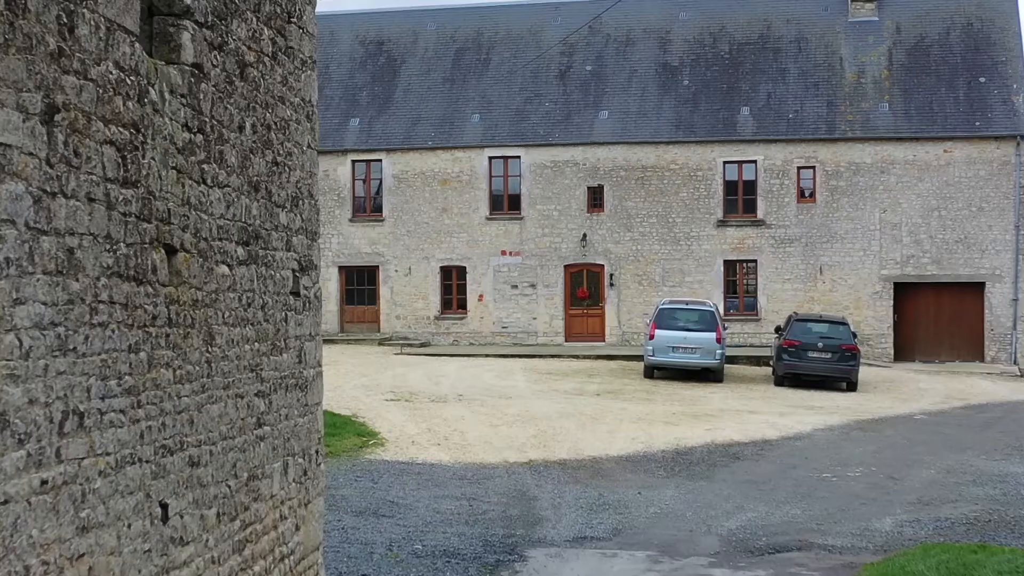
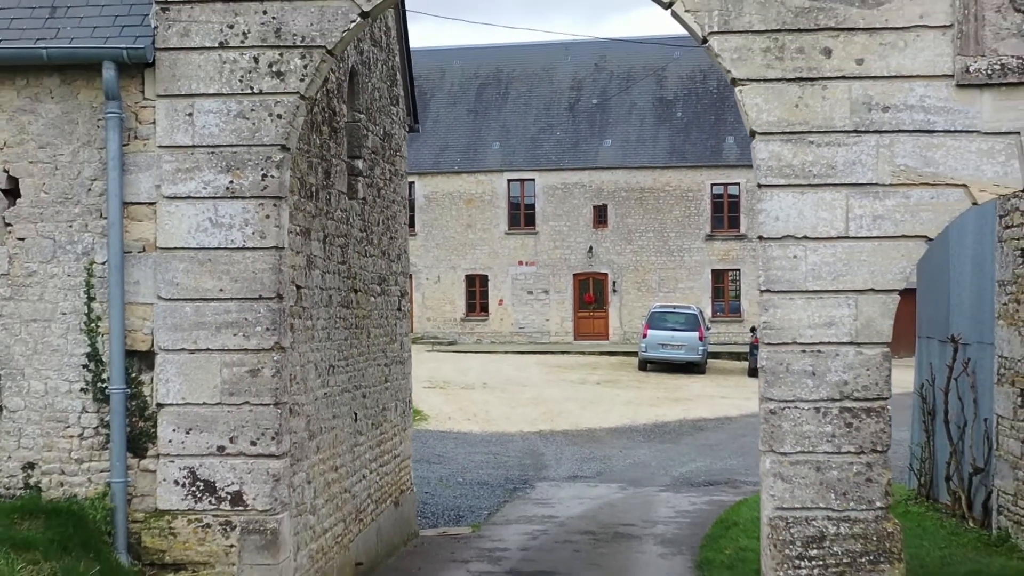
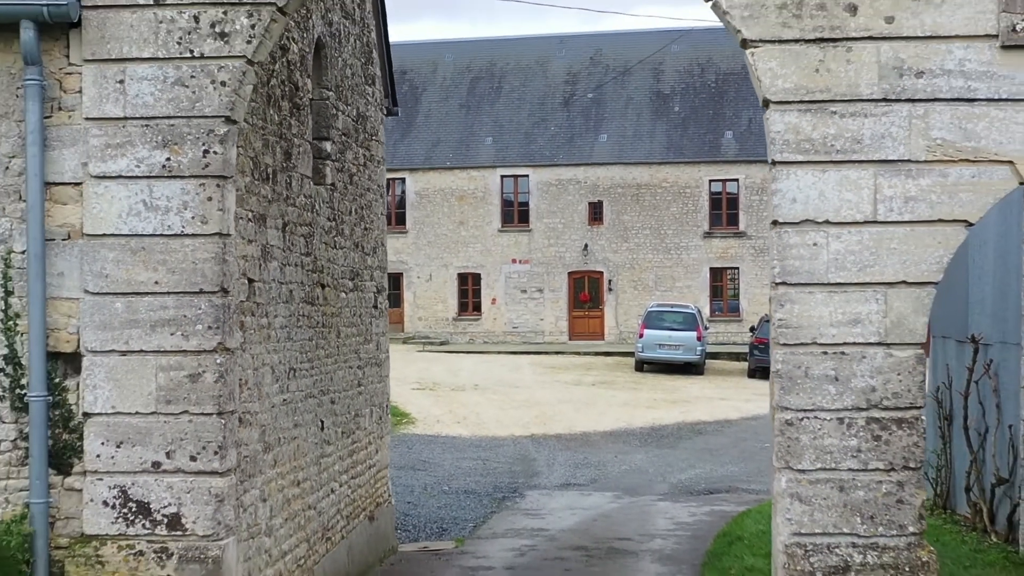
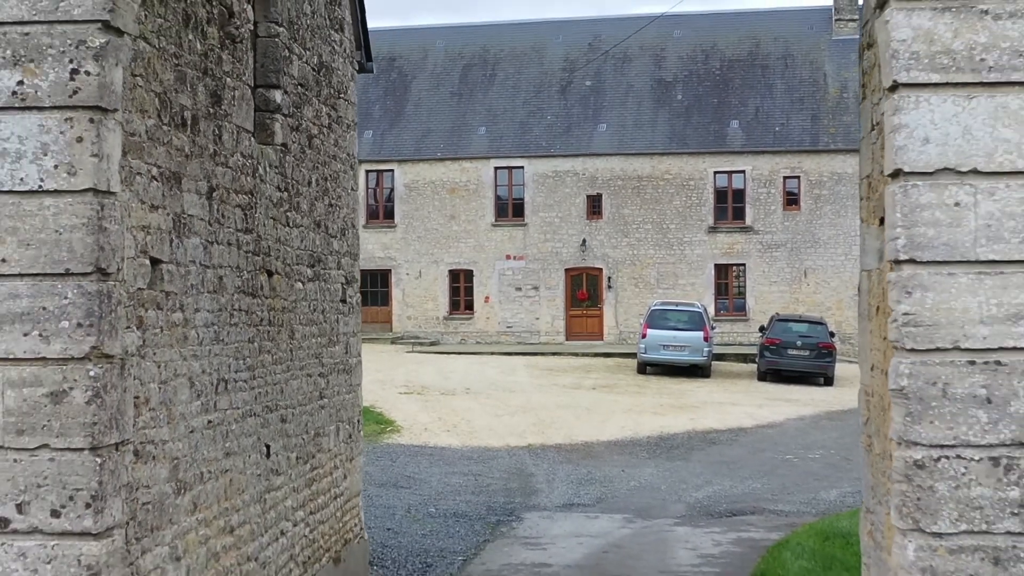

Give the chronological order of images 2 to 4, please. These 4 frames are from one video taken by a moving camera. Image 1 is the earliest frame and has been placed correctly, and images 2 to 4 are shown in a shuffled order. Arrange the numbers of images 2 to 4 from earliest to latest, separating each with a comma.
4, 3, 2
